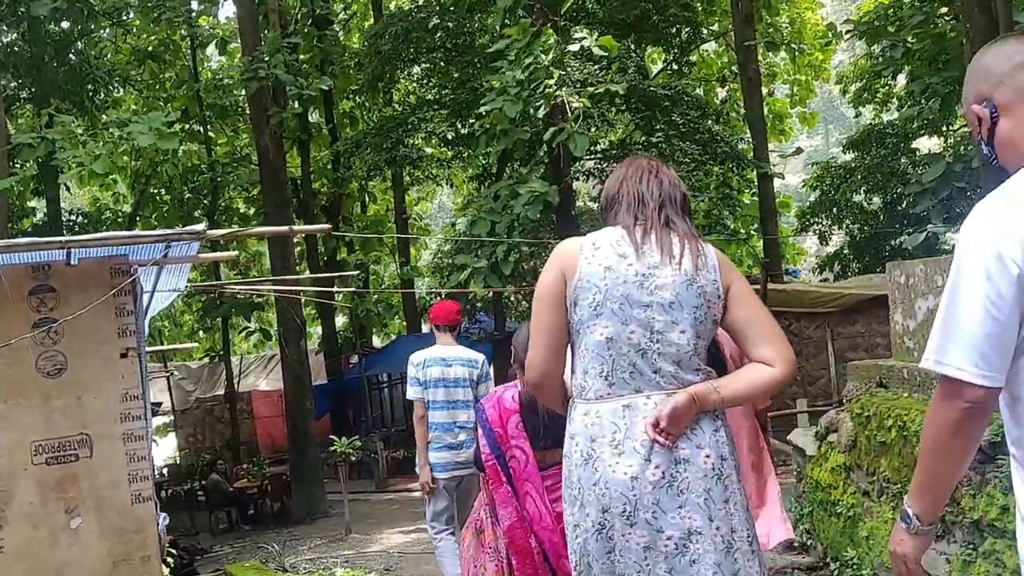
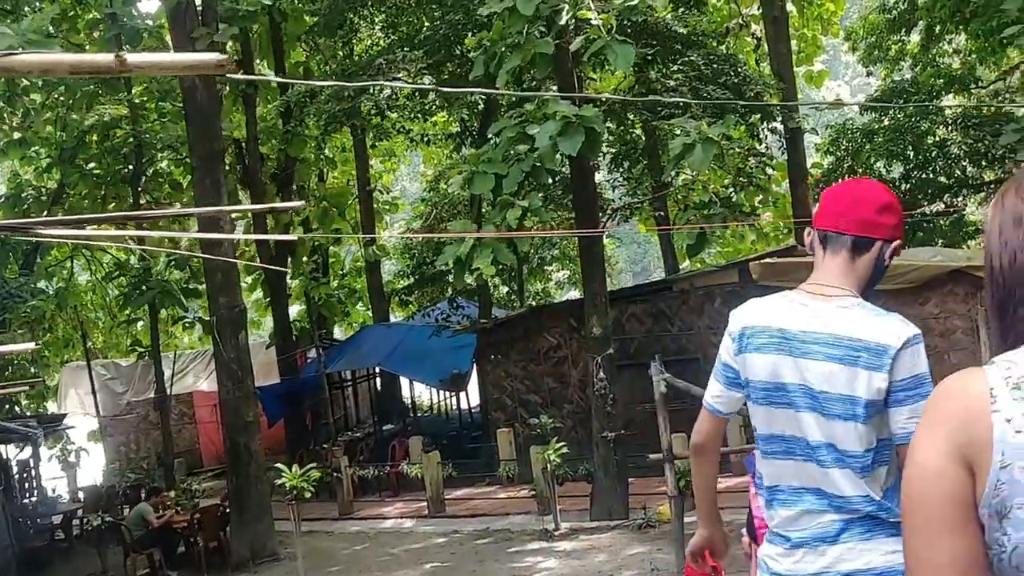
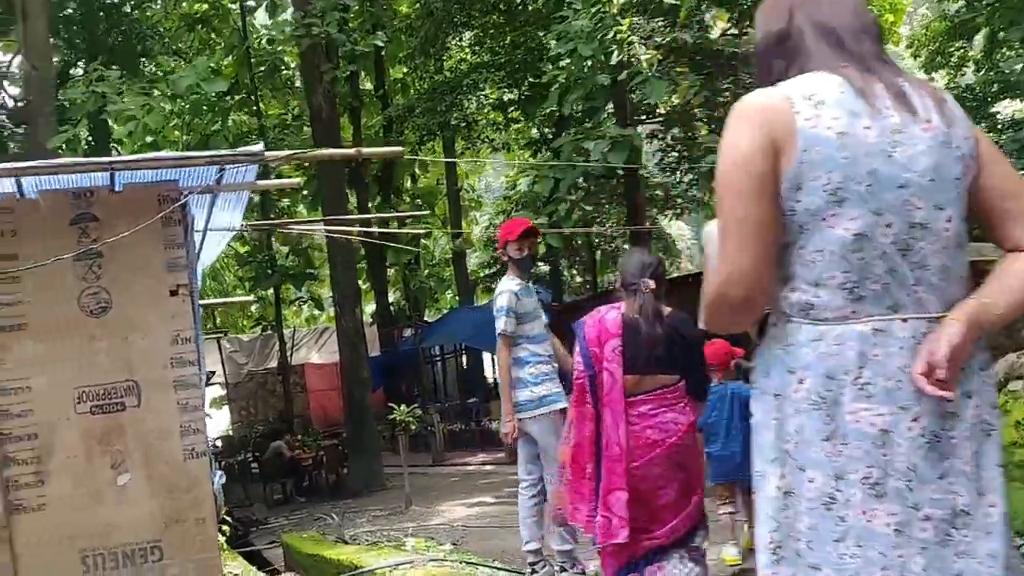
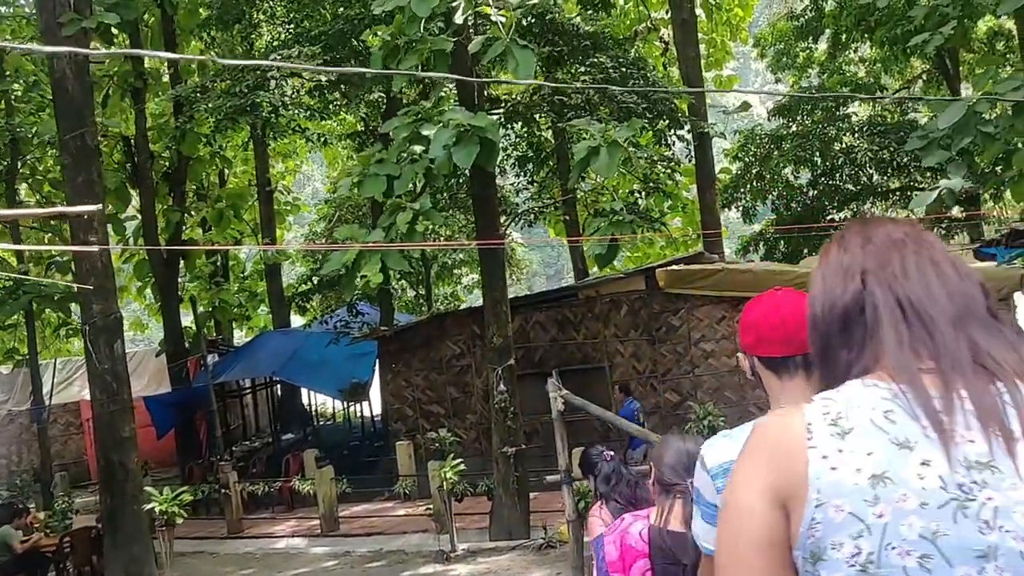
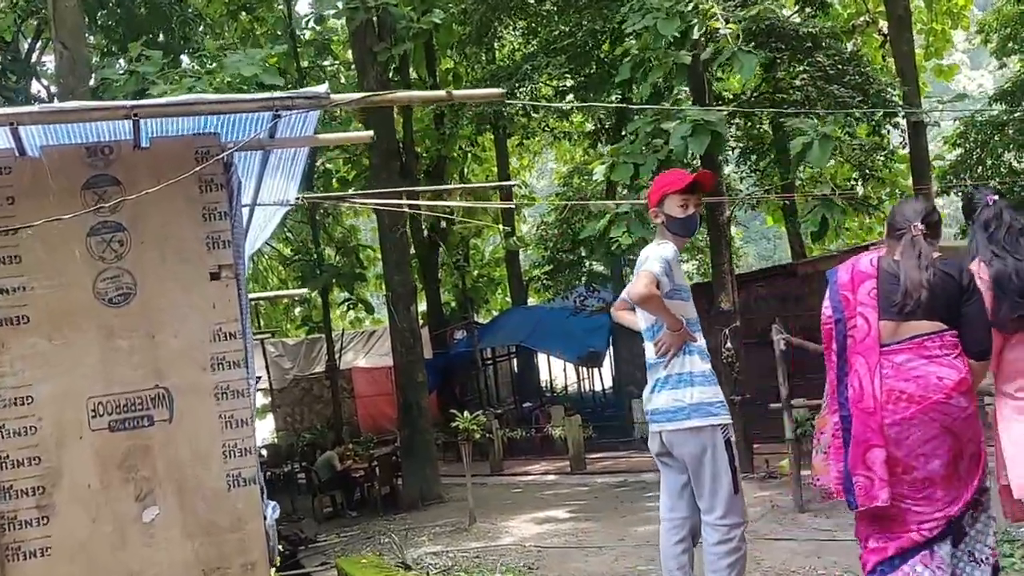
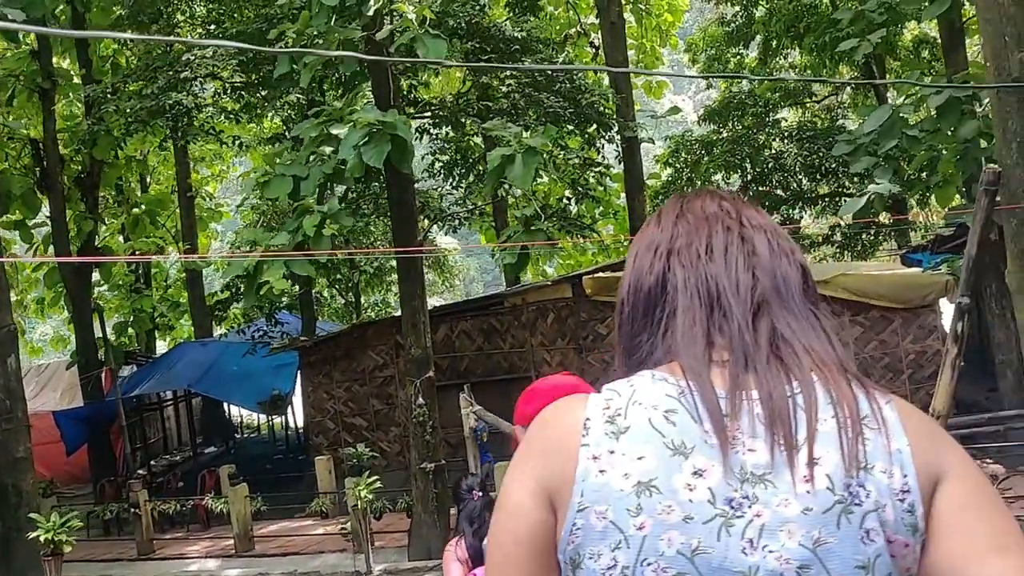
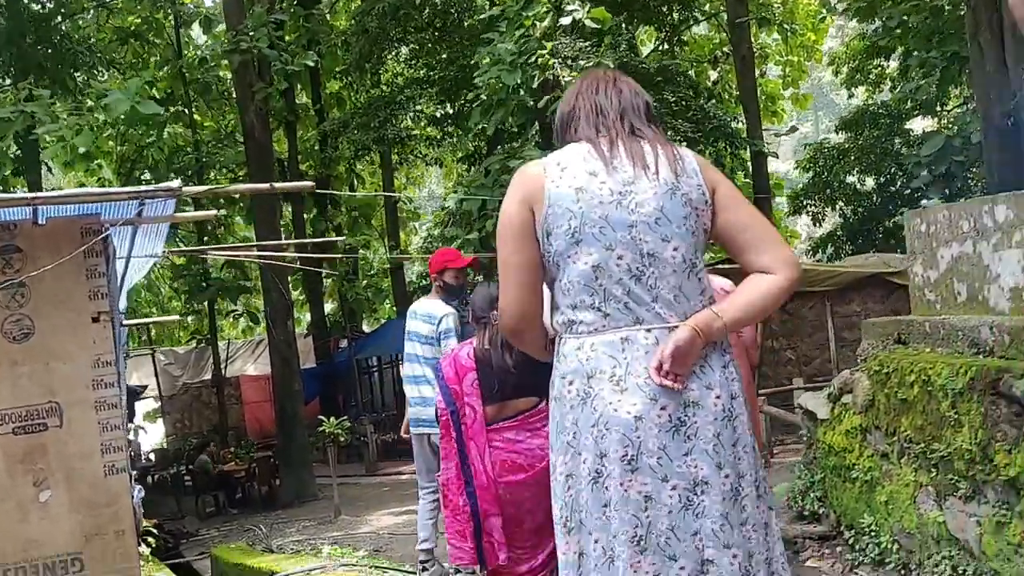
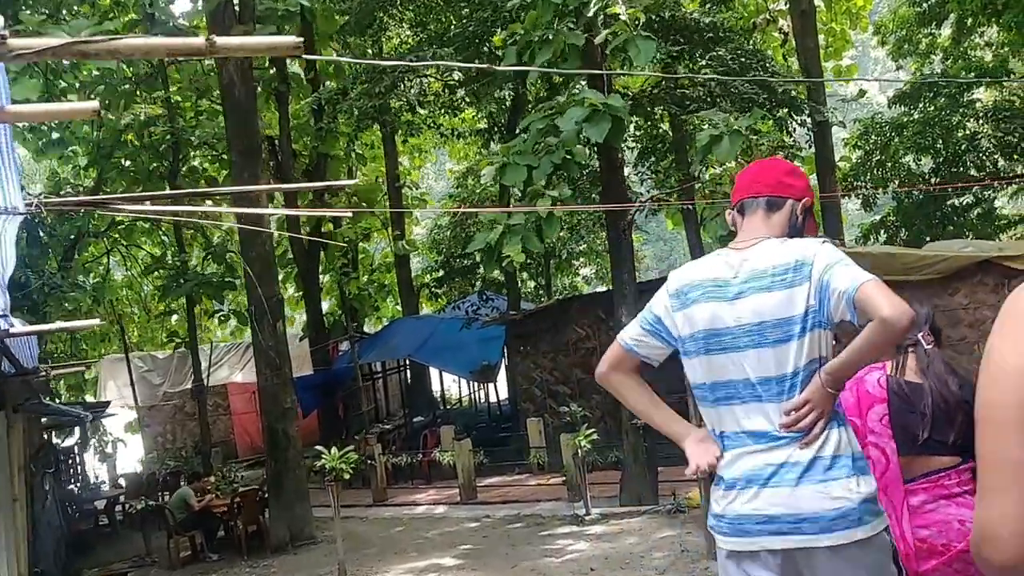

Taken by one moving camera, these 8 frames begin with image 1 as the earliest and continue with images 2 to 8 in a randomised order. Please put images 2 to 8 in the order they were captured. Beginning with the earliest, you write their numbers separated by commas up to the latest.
7, 3, 5, 8, 2, 4, 6
